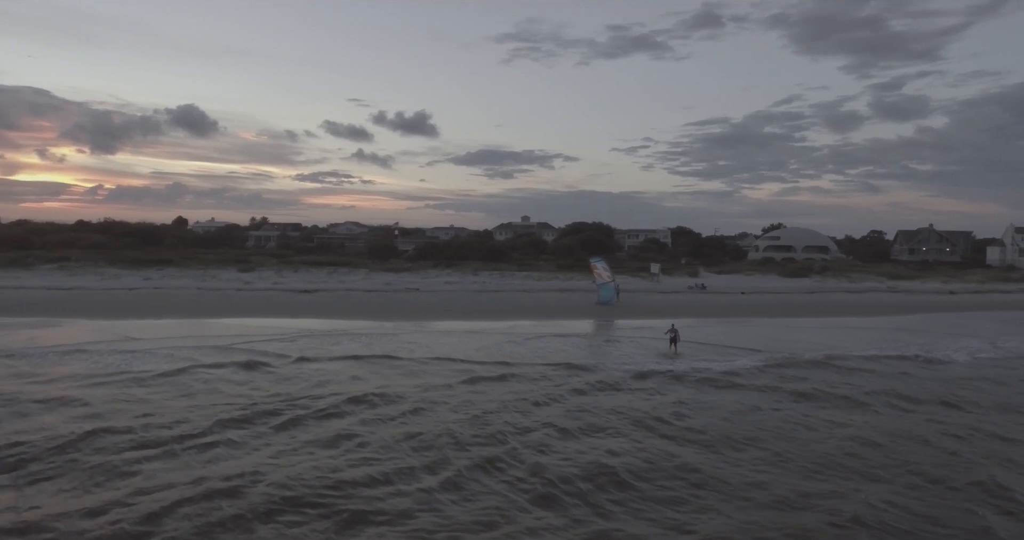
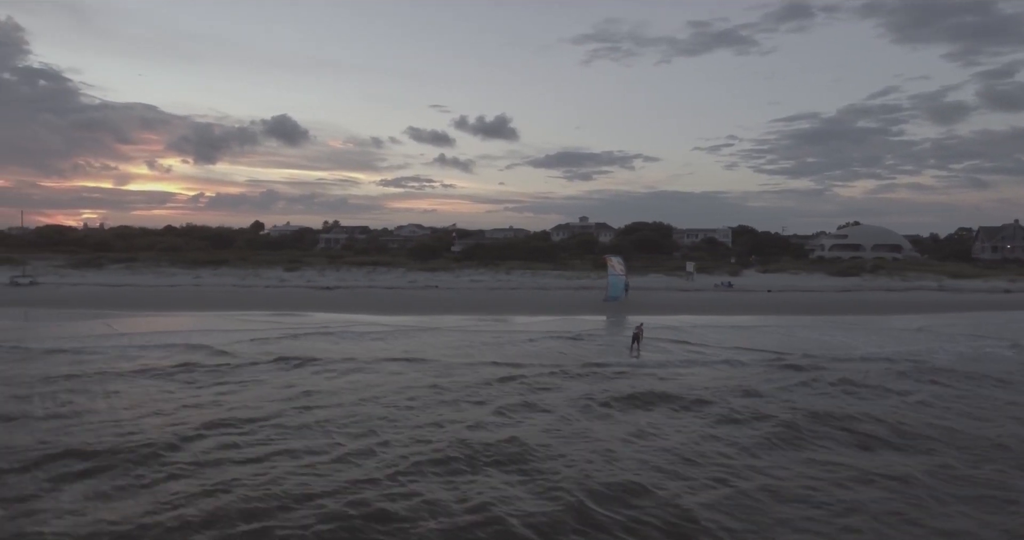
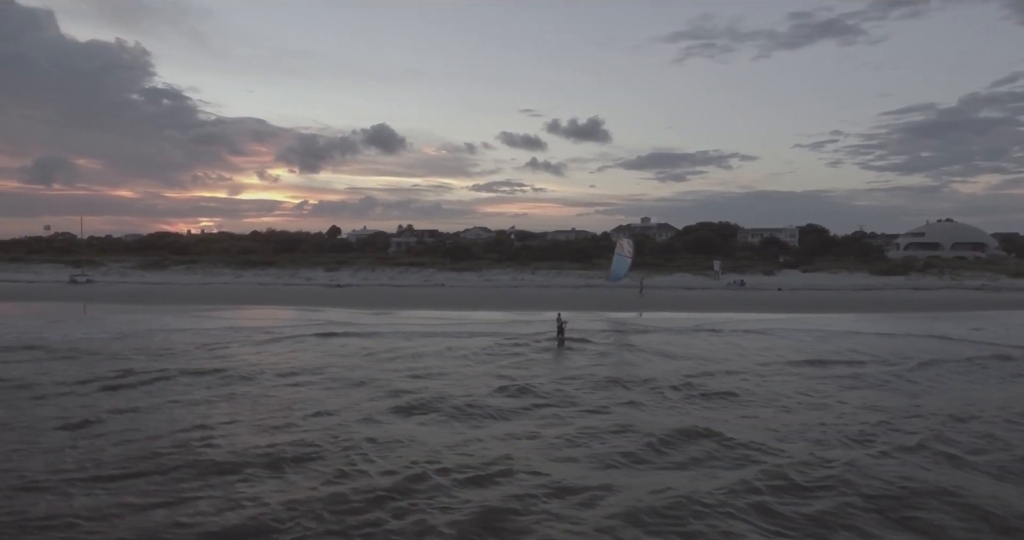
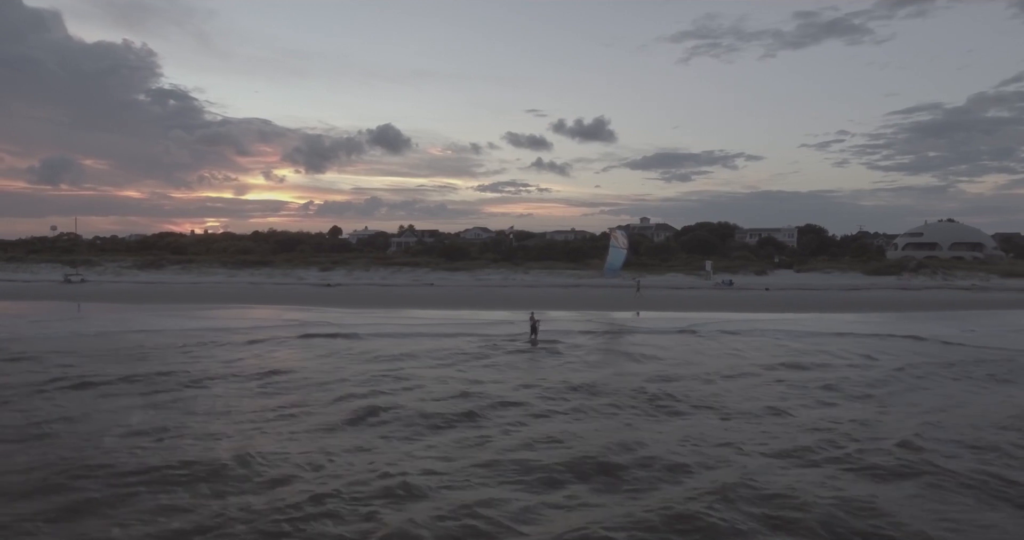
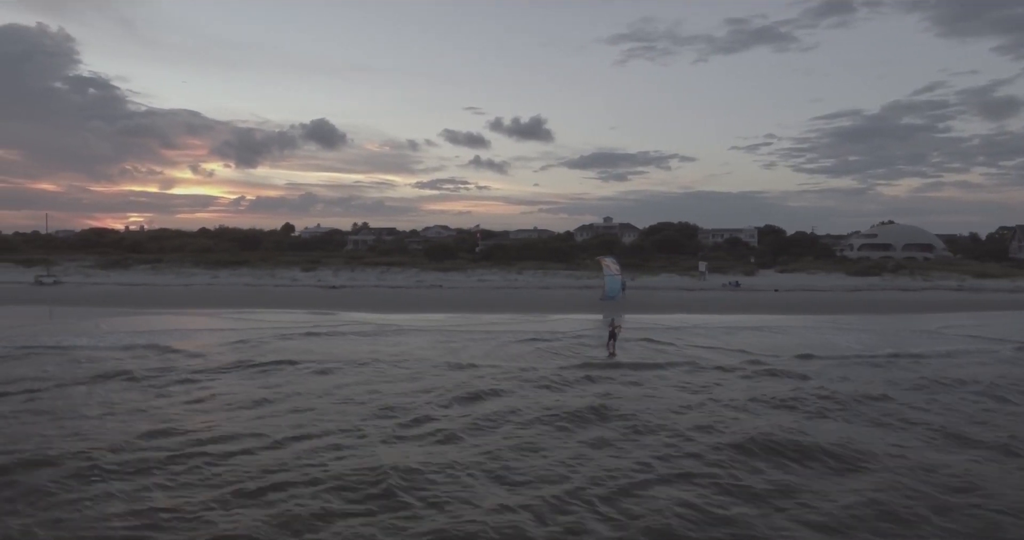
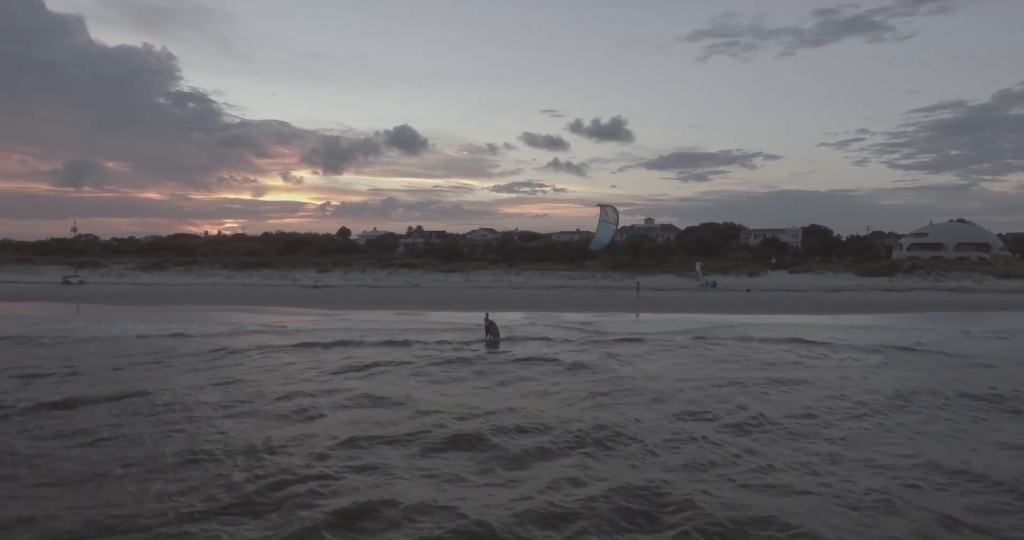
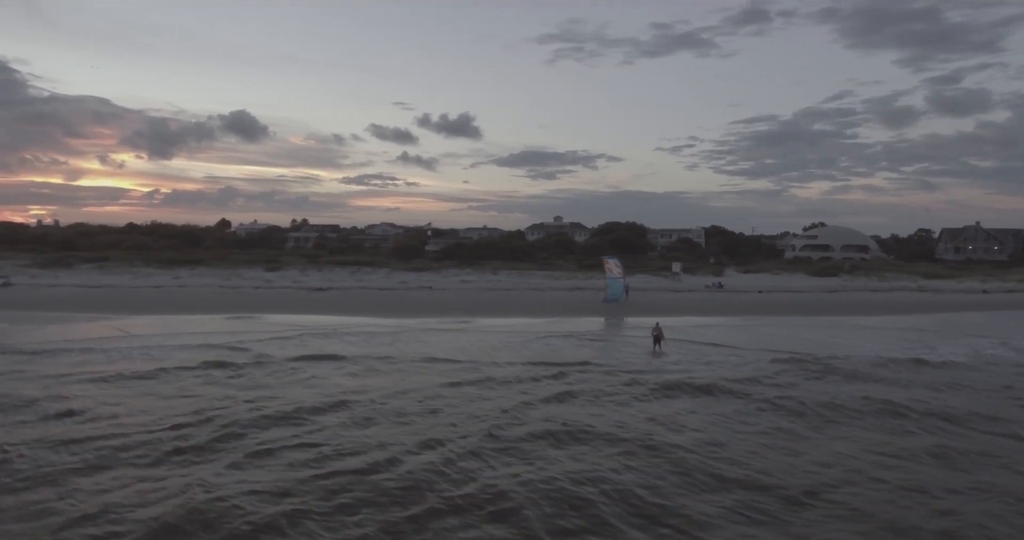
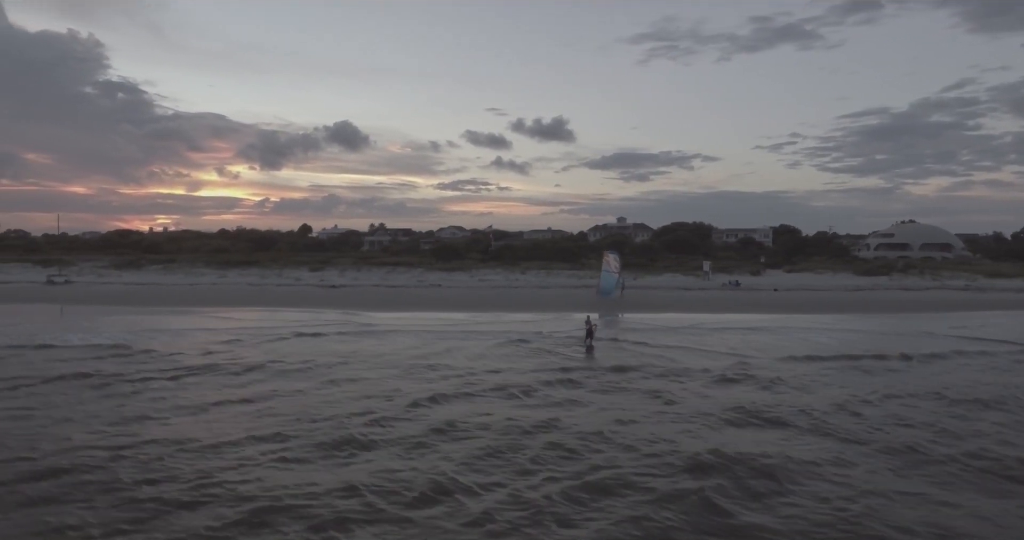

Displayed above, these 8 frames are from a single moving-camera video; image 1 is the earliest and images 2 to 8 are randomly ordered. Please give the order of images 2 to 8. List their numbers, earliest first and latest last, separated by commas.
7, 2, 5, 8, 3, 4, 6
